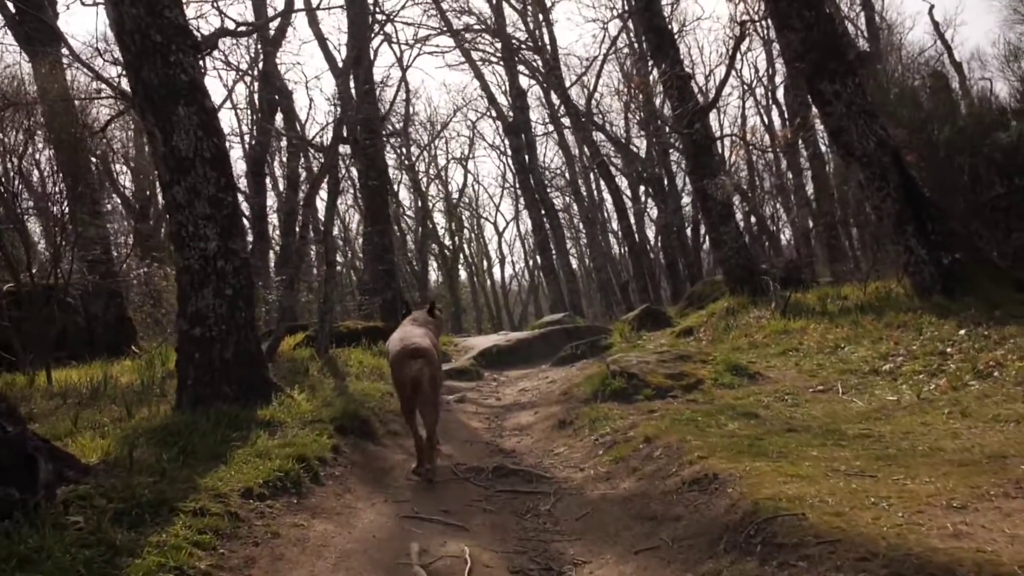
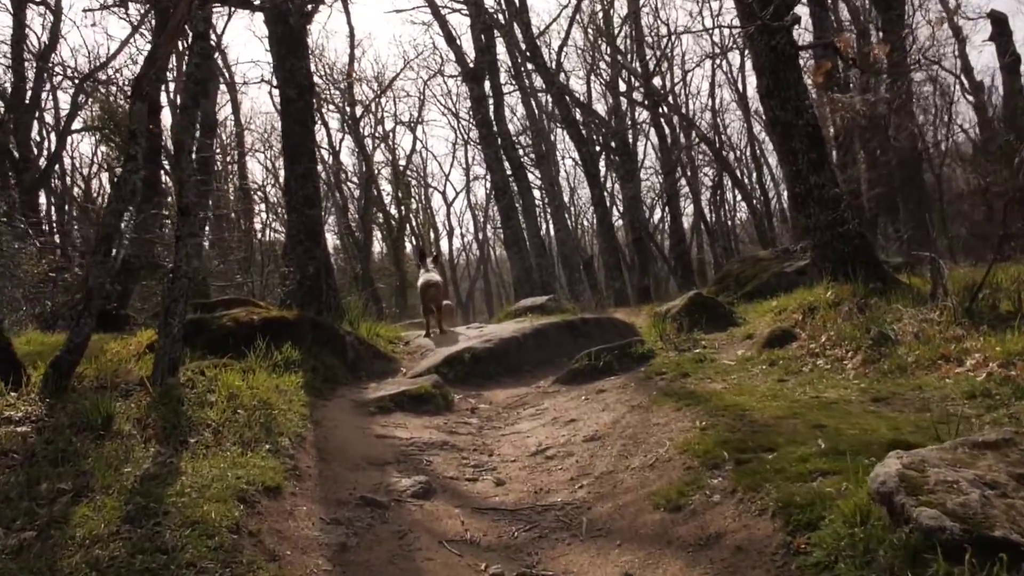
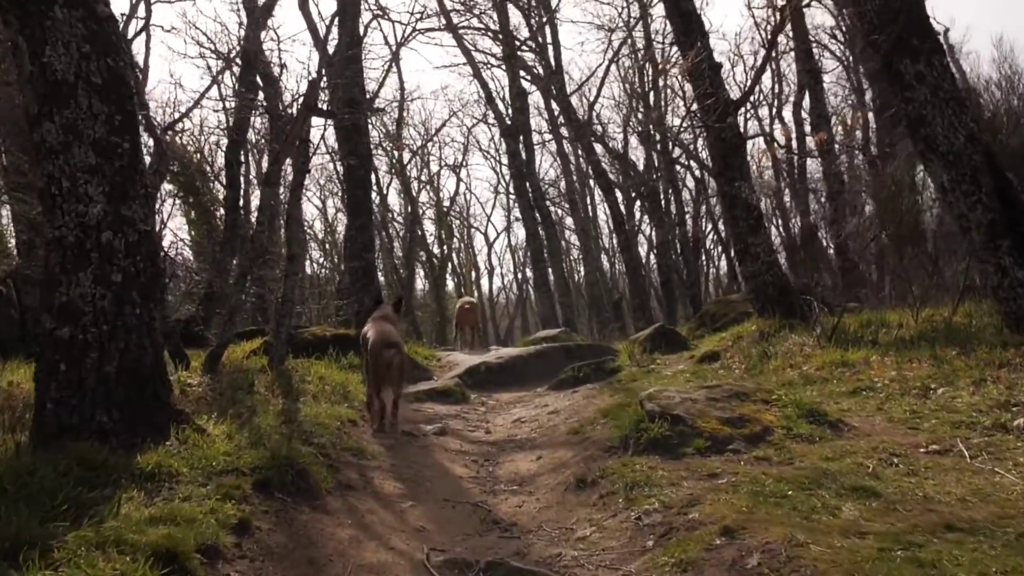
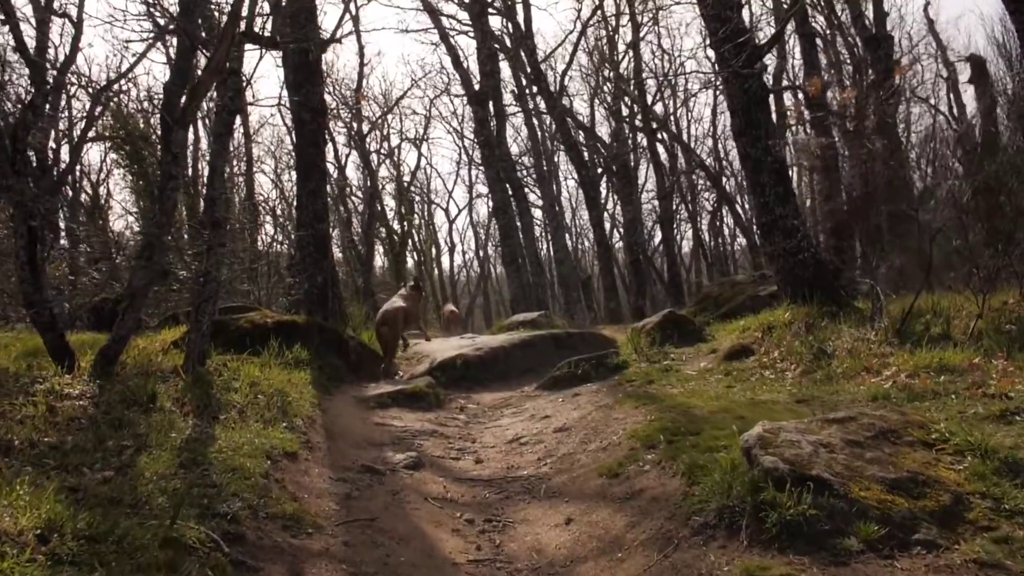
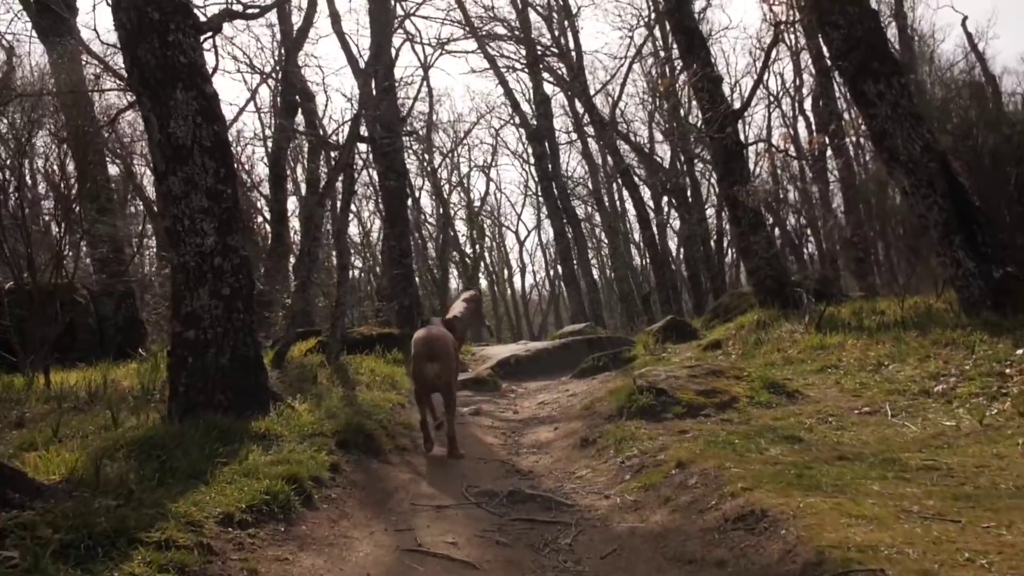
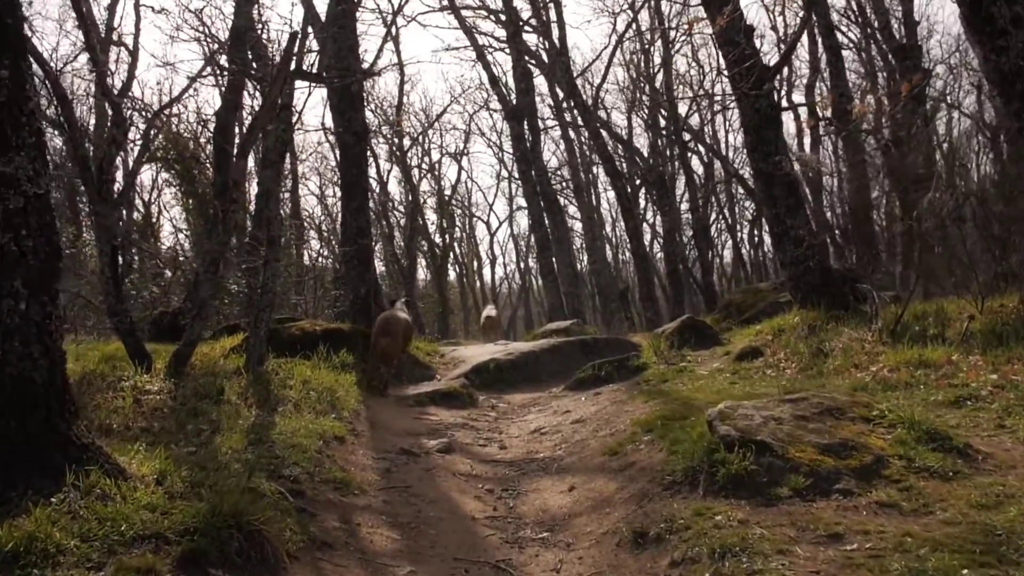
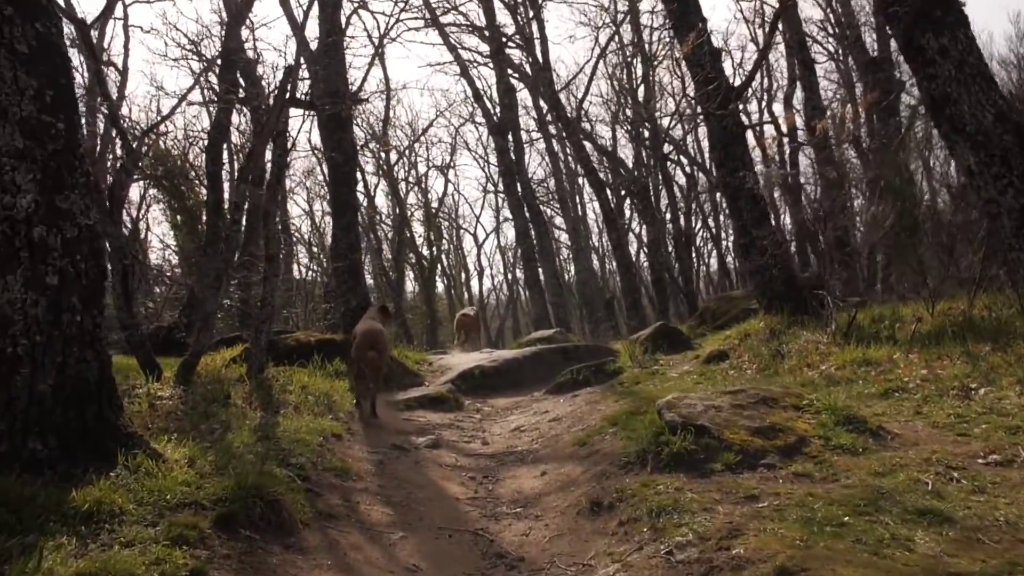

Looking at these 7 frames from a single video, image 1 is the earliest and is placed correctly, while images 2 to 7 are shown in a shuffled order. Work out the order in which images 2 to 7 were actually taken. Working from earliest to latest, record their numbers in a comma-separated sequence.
5, 3, 7, 6, 4, 2
